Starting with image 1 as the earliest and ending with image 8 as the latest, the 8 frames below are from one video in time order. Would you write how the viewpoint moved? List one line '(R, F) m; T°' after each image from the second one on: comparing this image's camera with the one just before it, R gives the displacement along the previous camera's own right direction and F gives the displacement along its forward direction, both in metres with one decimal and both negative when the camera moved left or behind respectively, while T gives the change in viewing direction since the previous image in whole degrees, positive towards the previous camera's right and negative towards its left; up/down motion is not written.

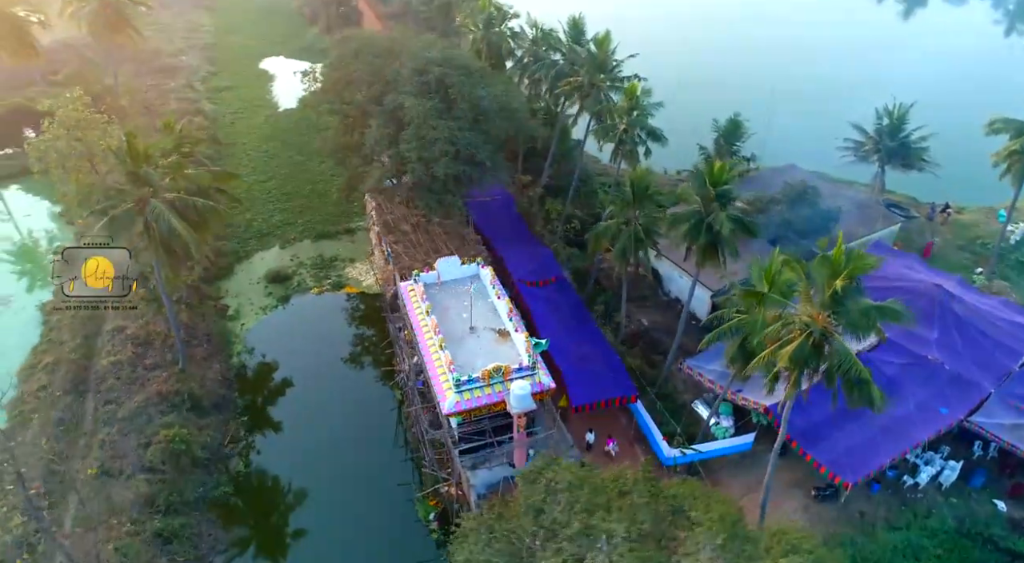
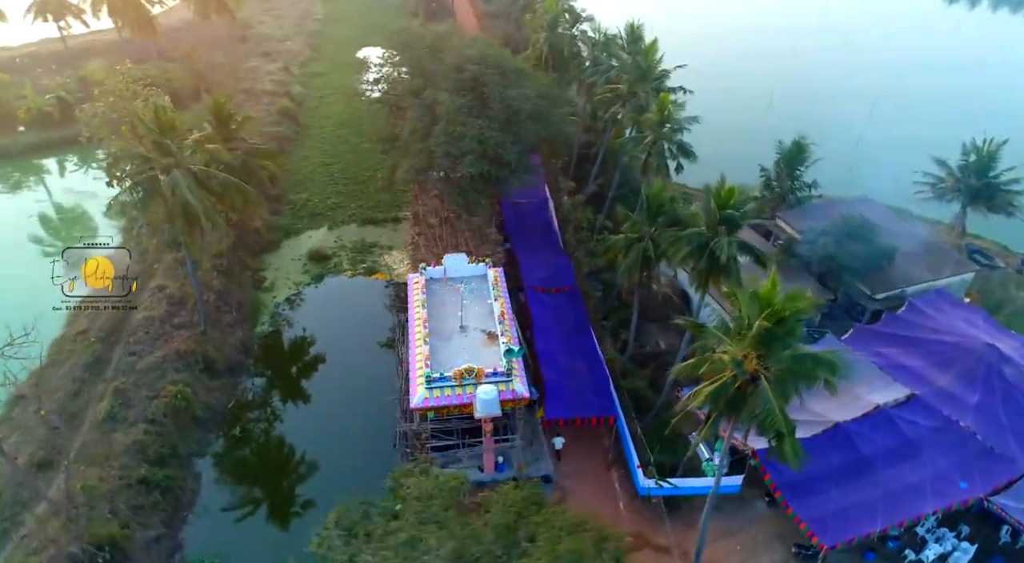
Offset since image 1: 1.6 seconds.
(+3.8, +0.6) m; -9°
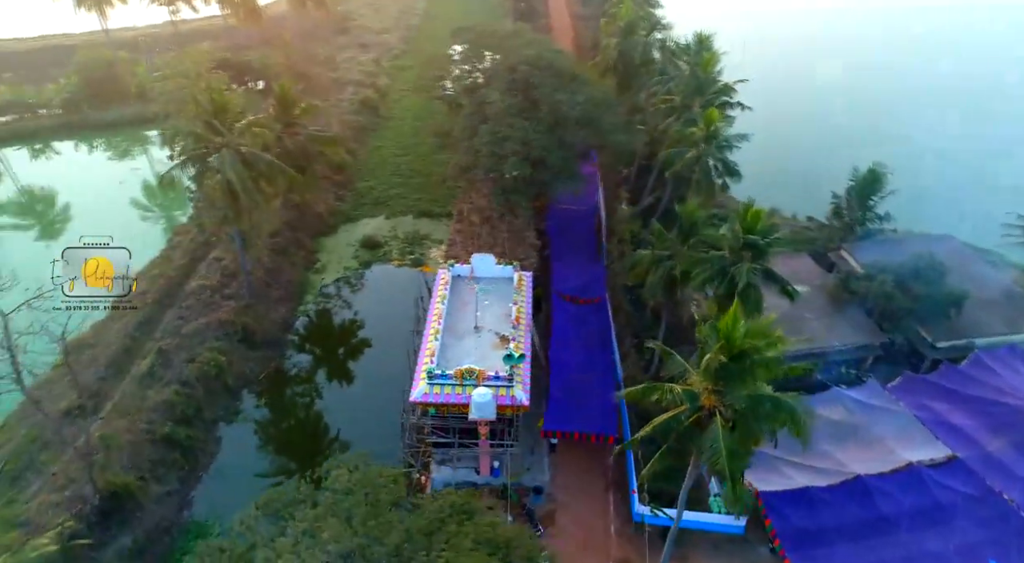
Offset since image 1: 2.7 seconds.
(+2.6, +0.4) m; -8°
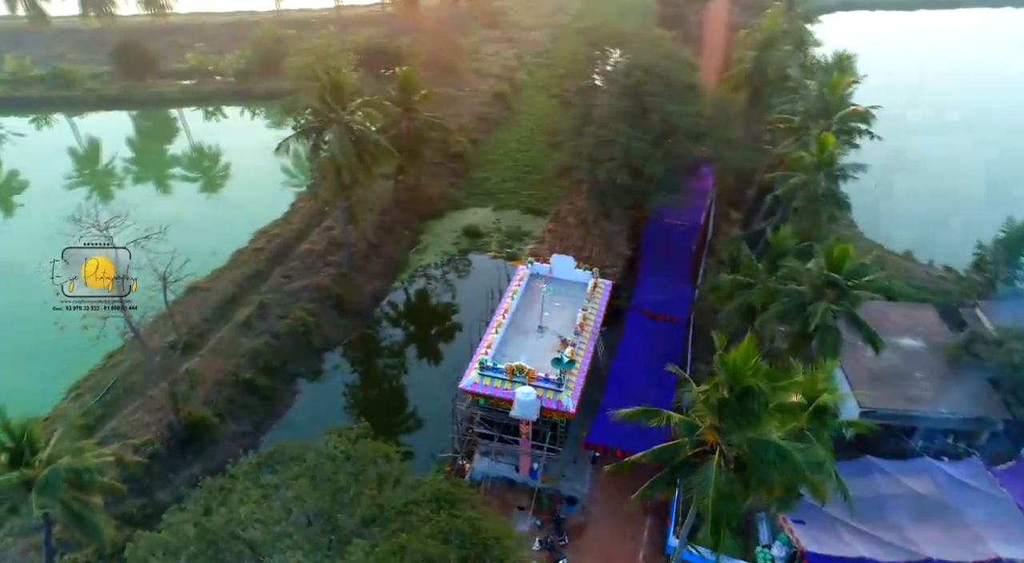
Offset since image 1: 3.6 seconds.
(+2.2, +0.4) m; -11°
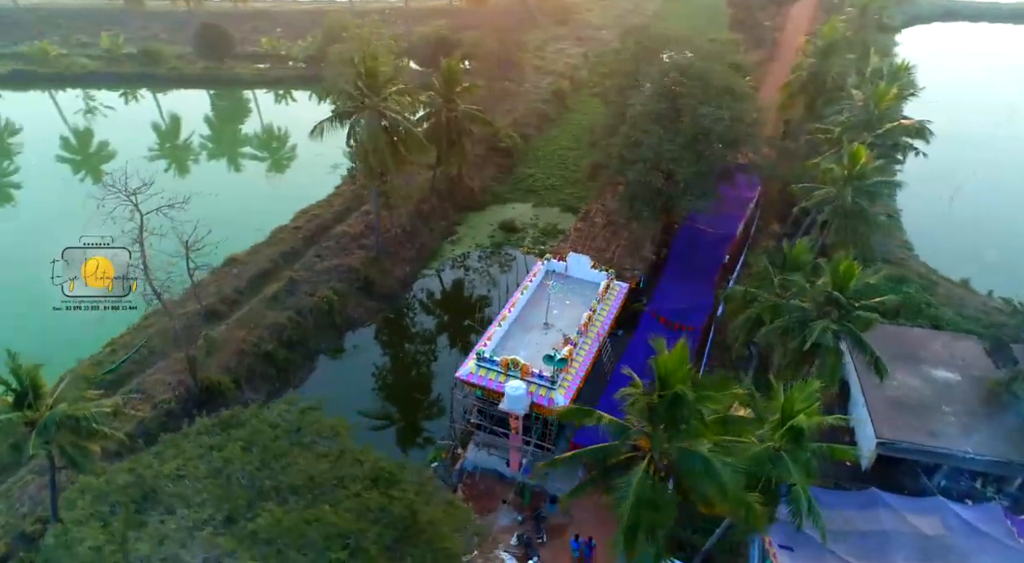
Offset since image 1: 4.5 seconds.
(+2.2, +0.2) m; -6°
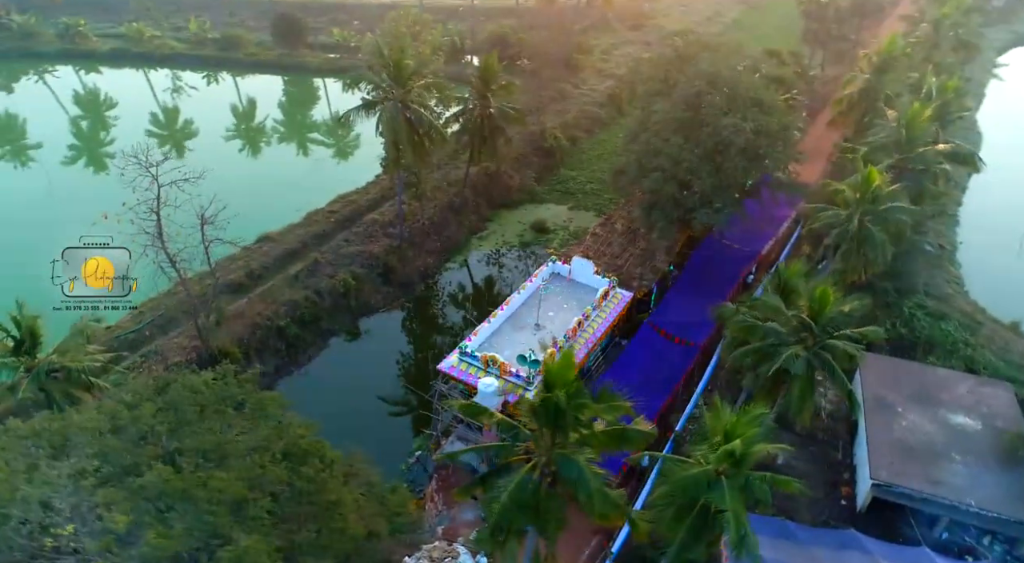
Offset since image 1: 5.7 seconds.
(+2.8, +0.2) m; -7°
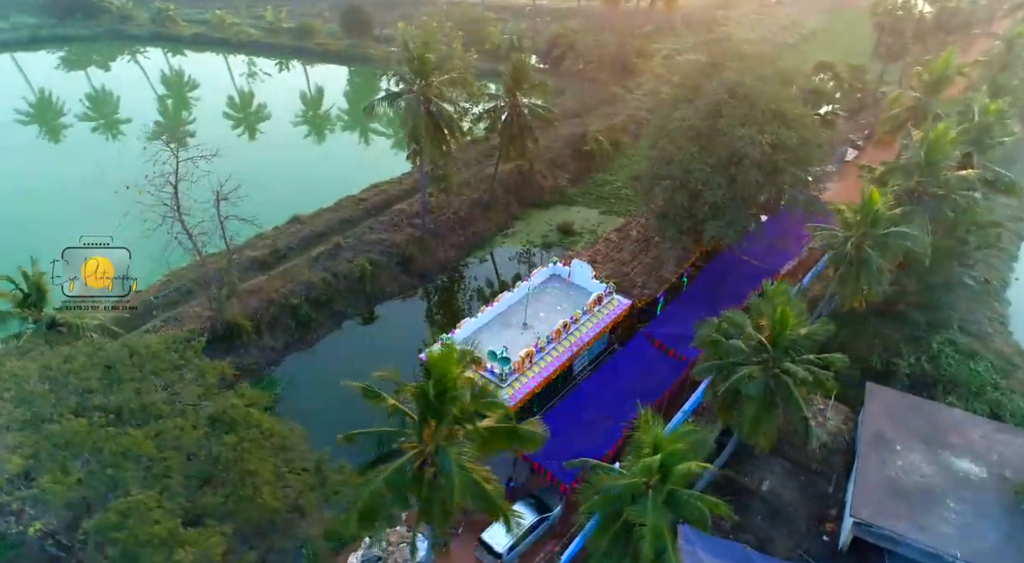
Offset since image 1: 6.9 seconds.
(+2.8, +0.1) m; -6°
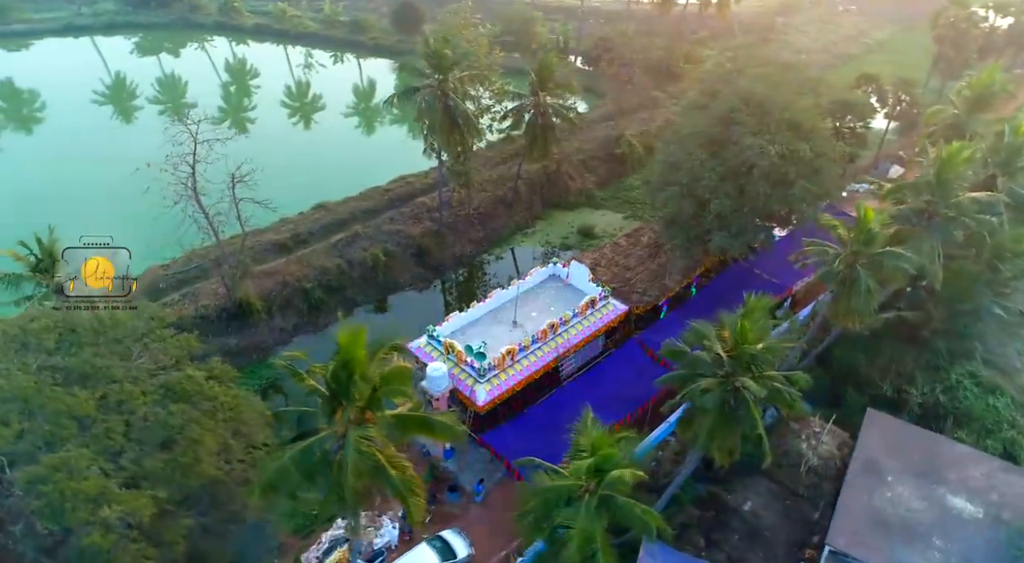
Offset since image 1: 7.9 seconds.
(+2.2, +0.1) m; -5°
